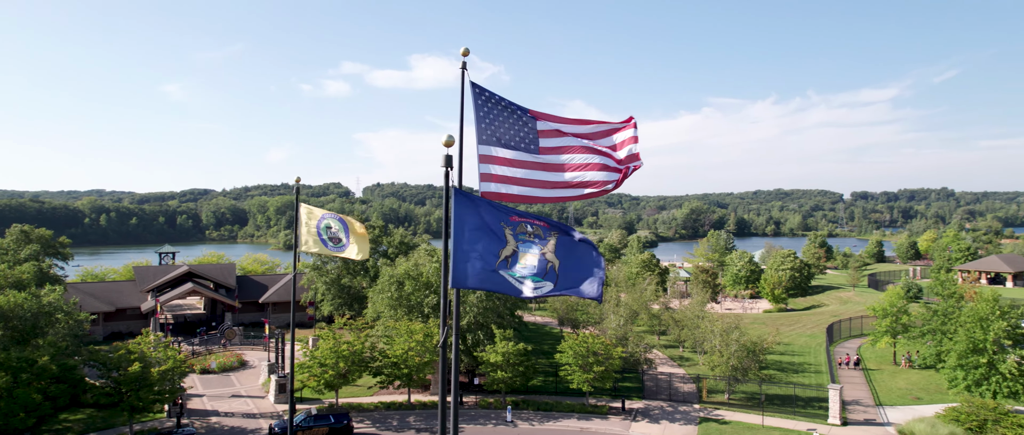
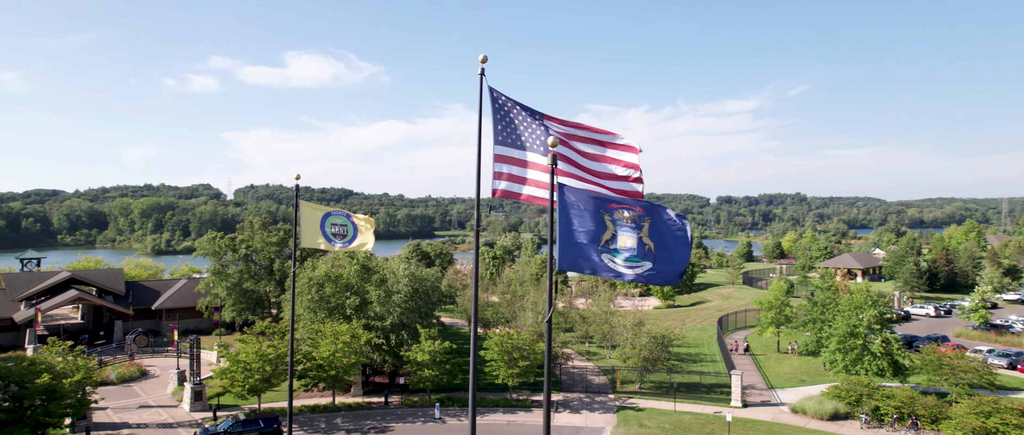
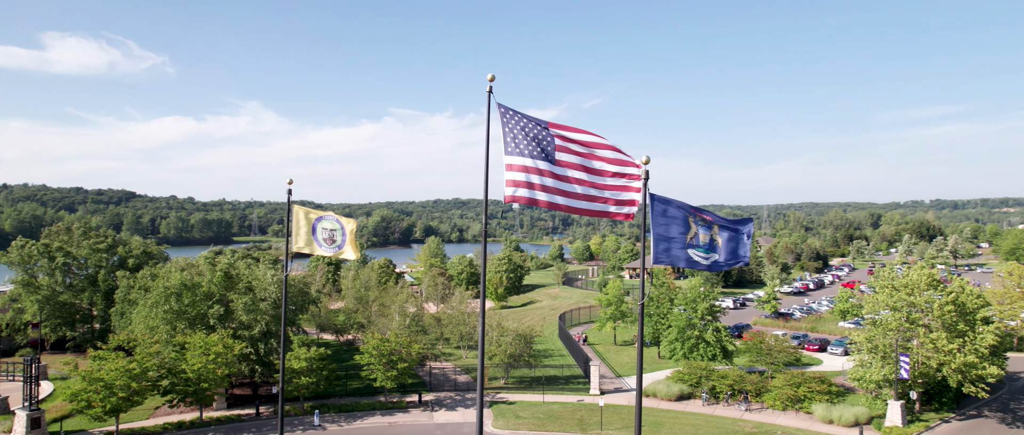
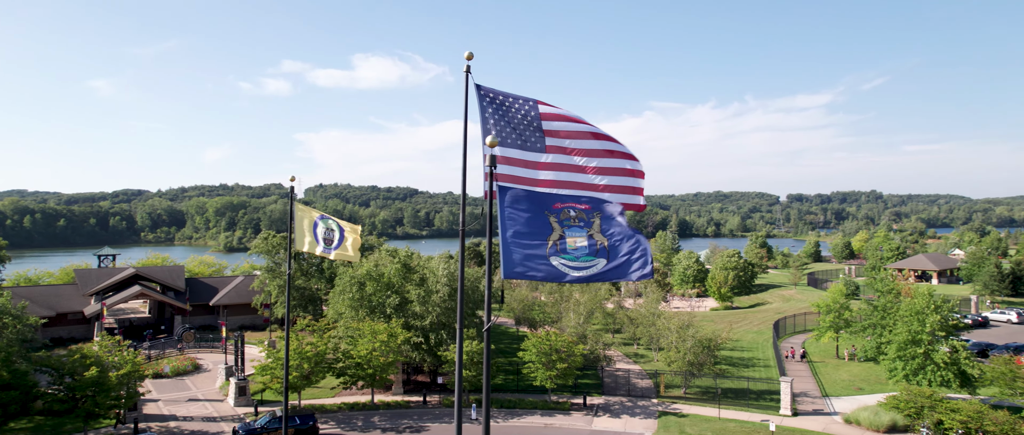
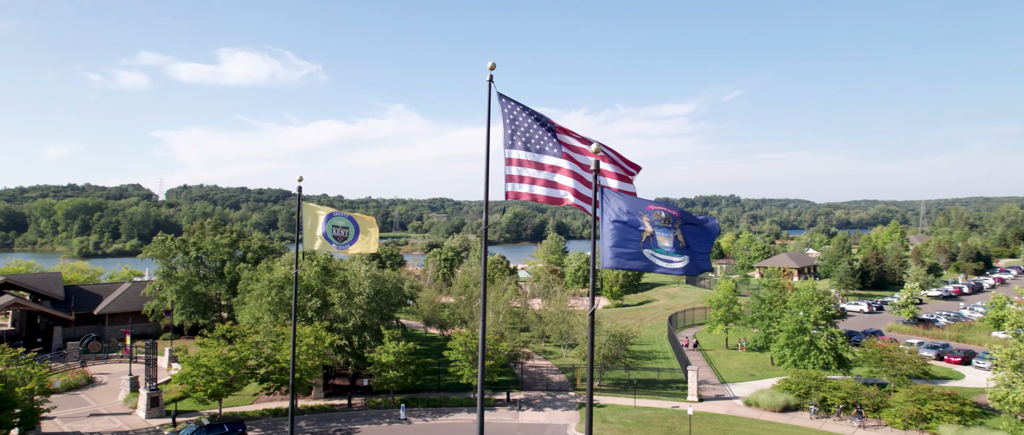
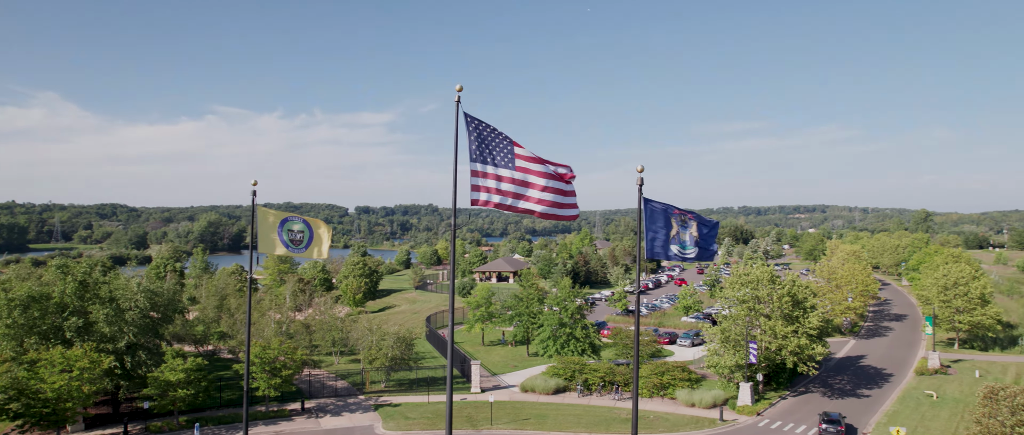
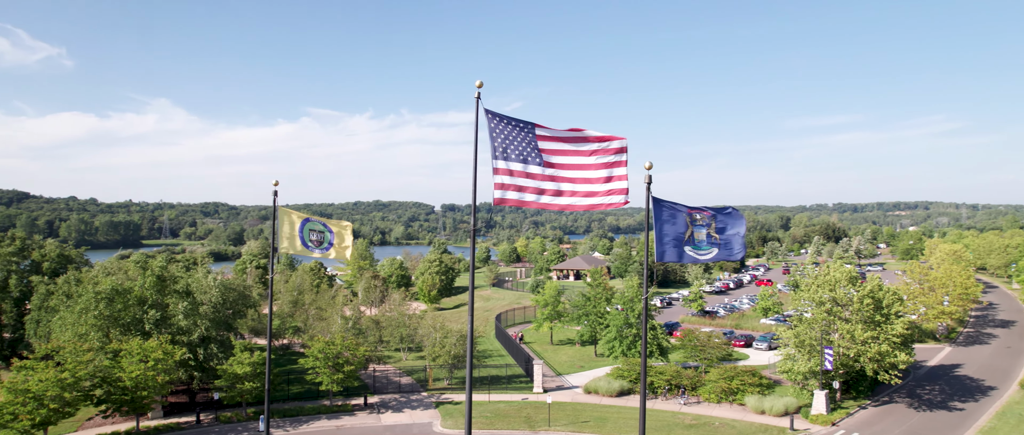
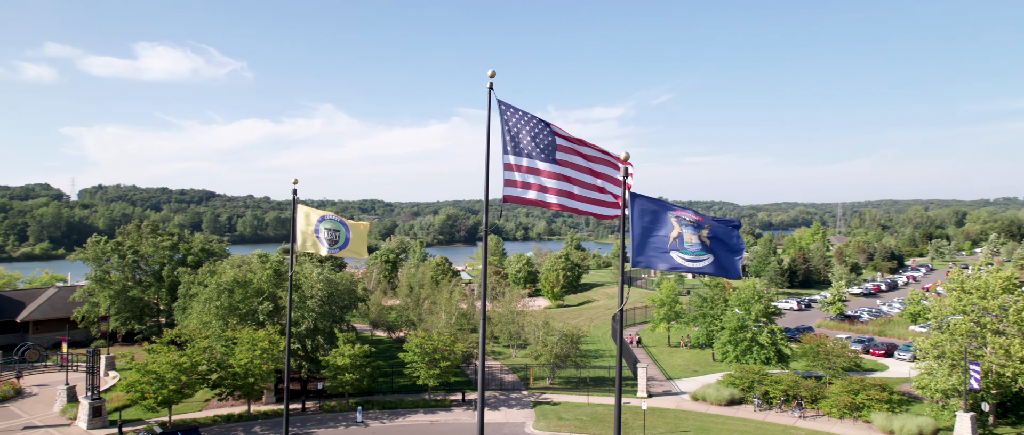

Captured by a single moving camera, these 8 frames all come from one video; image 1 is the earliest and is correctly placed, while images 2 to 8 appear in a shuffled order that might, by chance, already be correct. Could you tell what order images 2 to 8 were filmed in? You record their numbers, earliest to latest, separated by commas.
4, 2, 5, 8, 3, 7, 6
